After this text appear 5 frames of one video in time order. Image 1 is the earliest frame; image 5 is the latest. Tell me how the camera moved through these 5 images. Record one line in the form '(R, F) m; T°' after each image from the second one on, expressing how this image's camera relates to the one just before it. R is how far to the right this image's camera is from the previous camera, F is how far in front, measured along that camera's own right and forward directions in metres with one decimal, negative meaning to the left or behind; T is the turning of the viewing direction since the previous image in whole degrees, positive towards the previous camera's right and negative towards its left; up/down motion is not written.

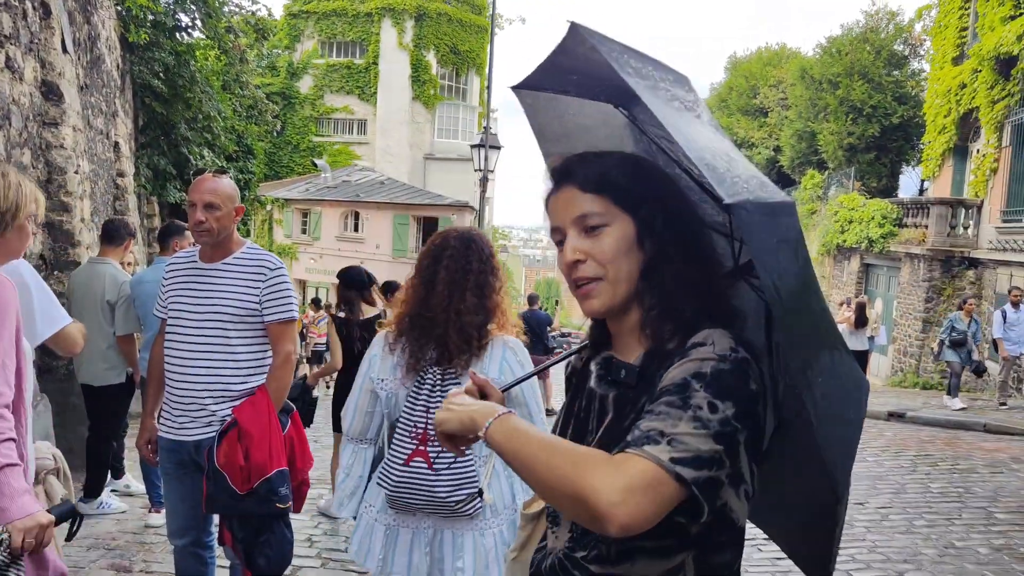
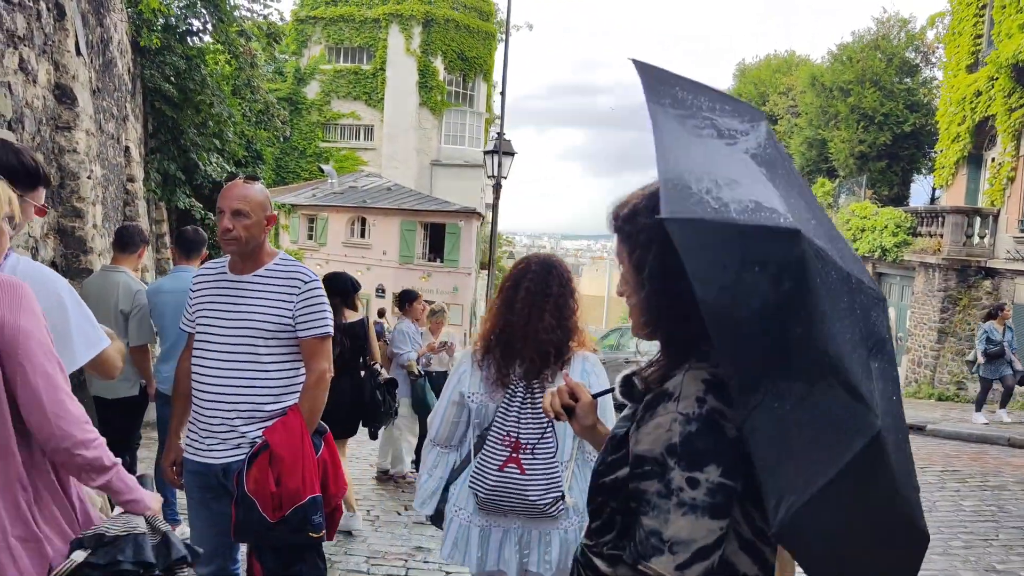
(-0.2, +0.2) m; 0°
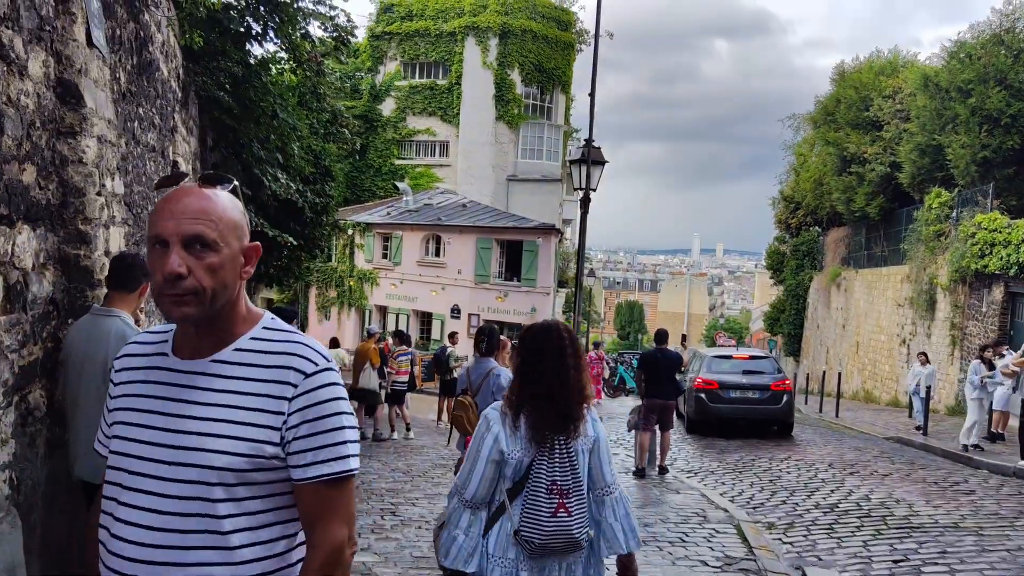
(-0.2, +1.4) m; -5°
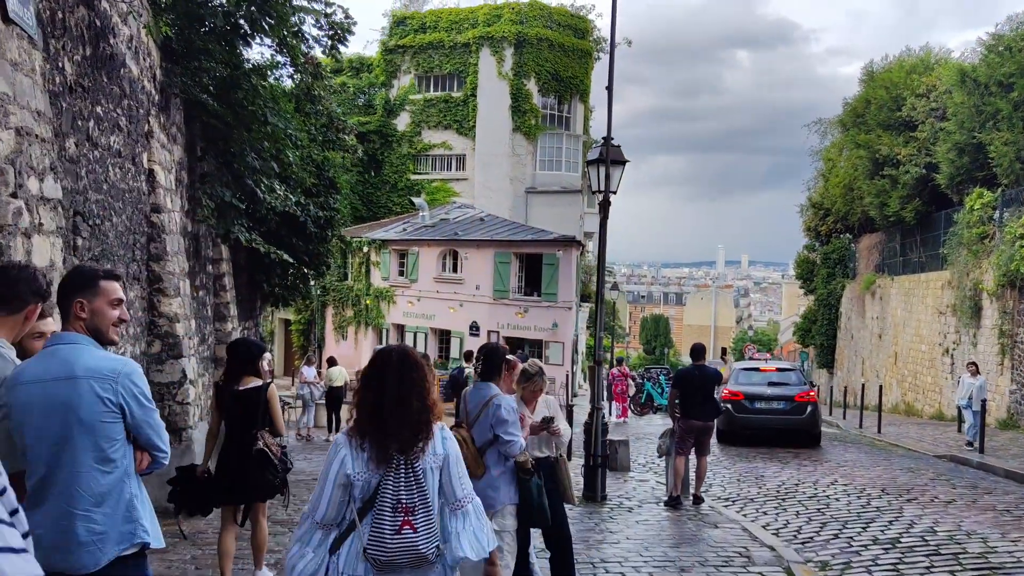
(+0.1, +0.9) m; -2°
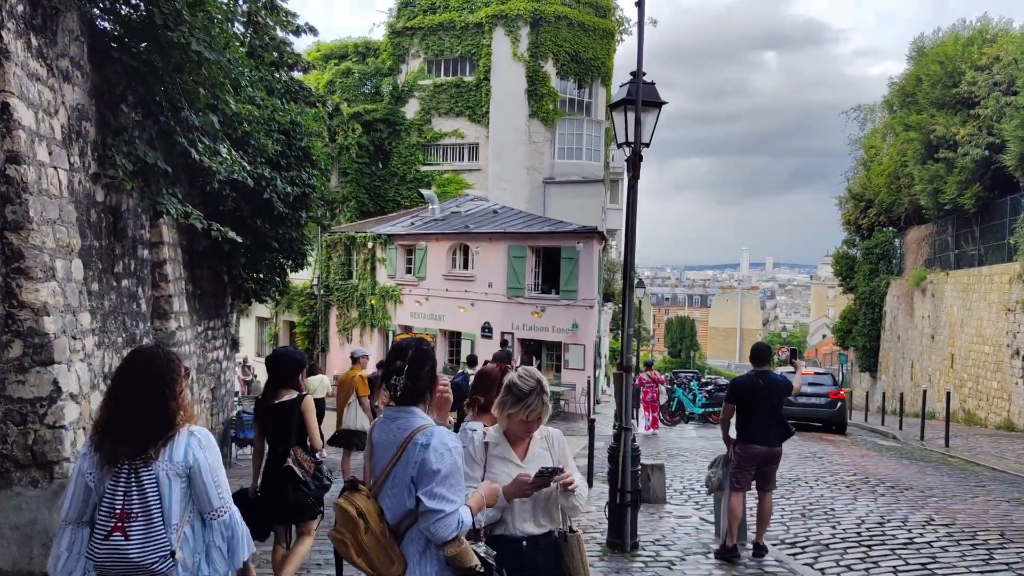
(+0.2, +2.3) m; -2°
